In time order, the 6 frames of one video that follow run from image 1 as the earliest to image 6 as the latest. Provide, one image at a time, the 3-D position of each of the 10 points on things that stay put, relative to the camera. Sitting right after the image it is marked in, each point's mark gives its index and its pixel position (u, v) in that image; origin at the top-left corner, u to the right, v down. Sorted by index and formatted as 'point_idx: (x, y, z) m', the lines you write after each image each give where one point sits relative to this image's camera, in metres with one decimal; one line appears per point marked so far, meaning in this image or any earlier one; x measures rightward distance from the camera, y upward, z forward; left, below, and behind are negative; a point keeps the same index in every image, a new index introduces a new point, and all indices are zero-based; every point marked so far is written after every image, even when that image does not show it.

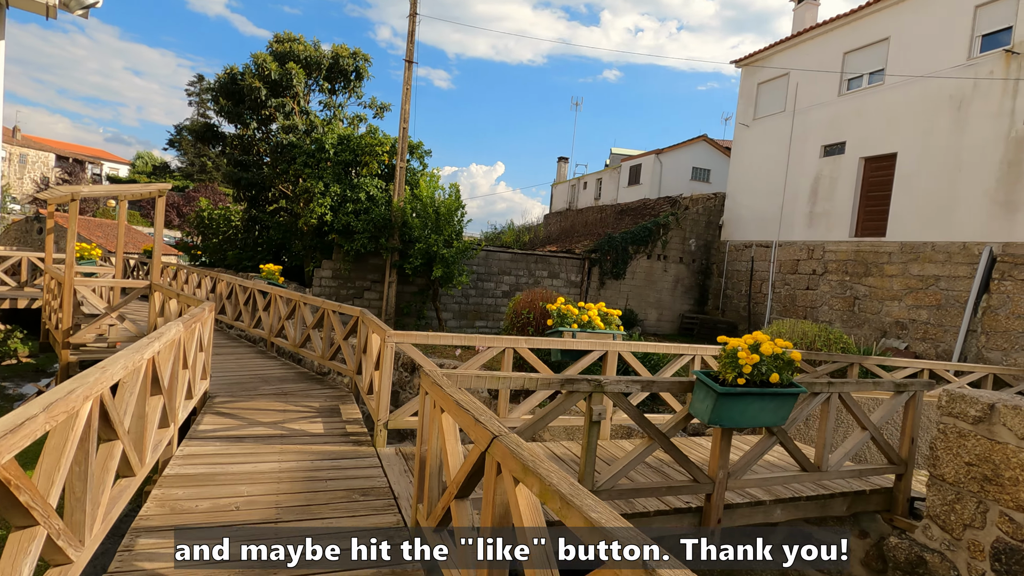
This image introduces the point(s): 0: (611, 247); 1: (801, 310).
0: (+2.4, +1.0, +13.3) m
1: (+6.5, -0.5, +12.1) m
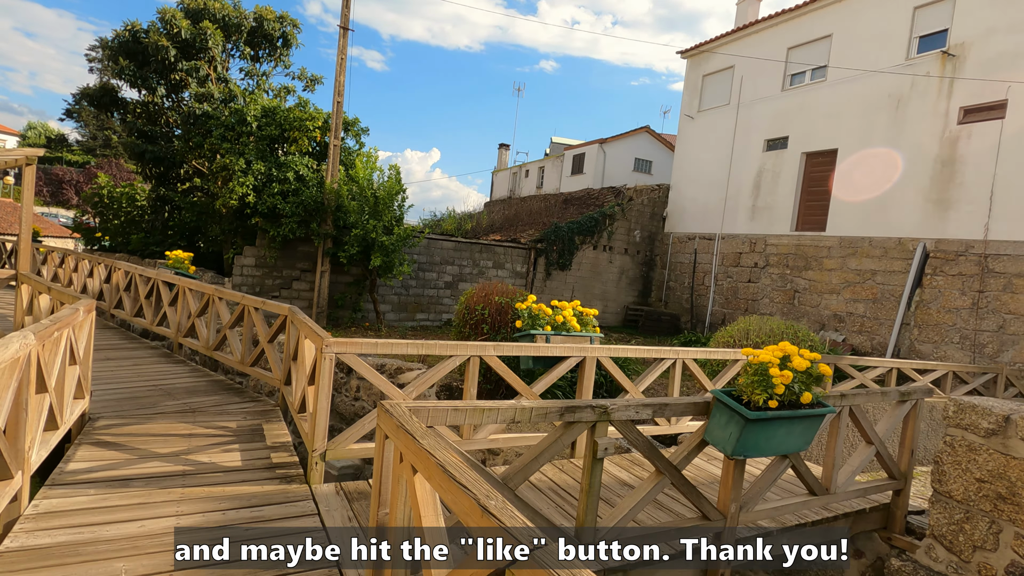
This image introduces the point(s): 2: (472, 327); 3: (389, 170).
0: (+1.1, +1.2, +12.9) m
1: (+5.3, -0.3, +12.3) m
2: (-0.4, -0.4, +5.5) m
3: (-2.1, +2.0, +9.3) m
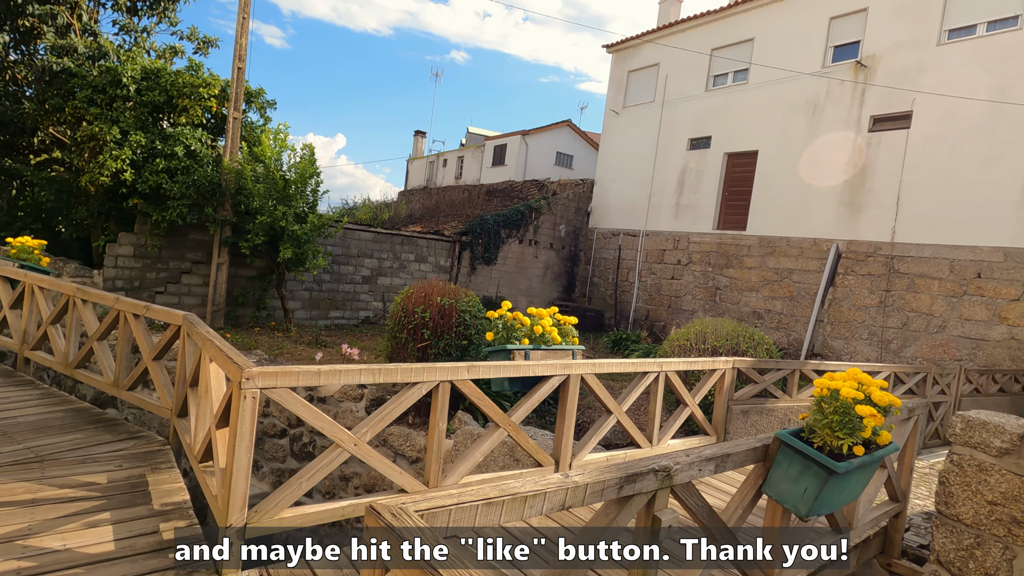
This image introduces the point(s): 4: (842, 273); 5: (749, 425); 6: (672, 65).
0: (-0.7, +1.3, +12.3) m
1: (+3.5, -0.3, +12.4) m
2: (-0.9, -0.4, +4.8) m
3: (-3.2, +2.1, +8.2) m
4: (+5.8, +0.3, +9.5) m
5: (+1.8, -1.0, +4.0) m
6: (+3.8, +5.3, +12.7) m
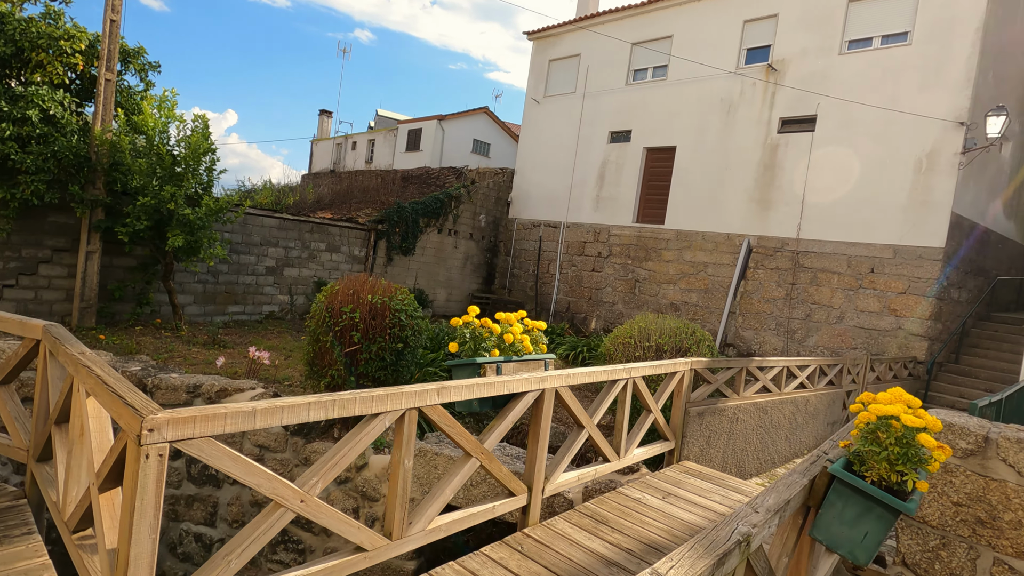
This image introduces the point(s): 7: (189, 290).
0: (-2.4, +1.5, +11.6) m
1: (+1.7, -0.1, +12.5) m
2: (-1.4, -0.3, +4.2) m
3: (-4.2, +2.2, +7.1) m
4: (+4.5, +0.4, +10.0) m
5: (+1.4, -1.0, +3.9) m
6: (+1.9, +5.5, +12.7) m
7: (-5.2, 0.0, +8.6) m
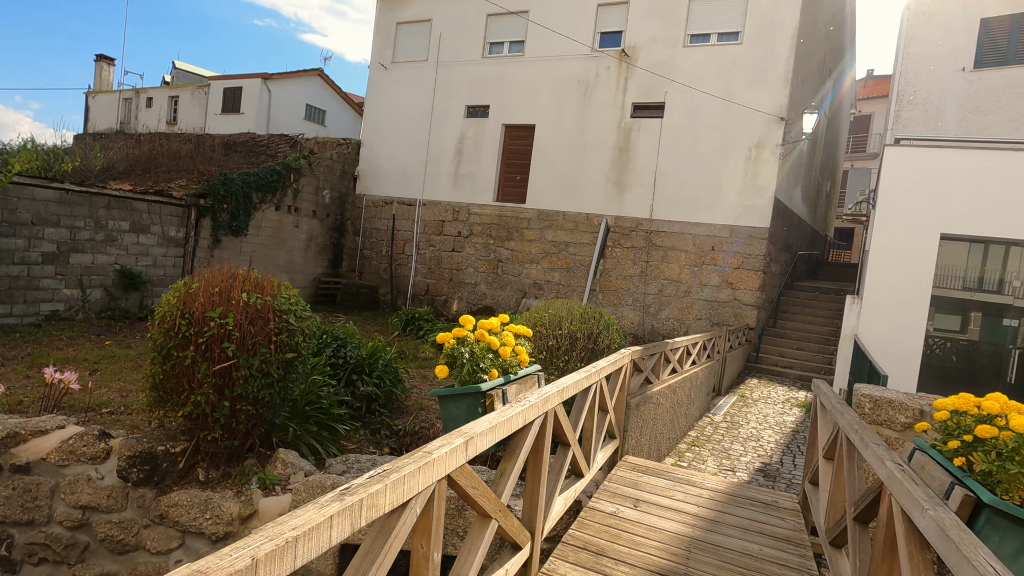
0: (-5.2, +1.8, +9.8) m
1: (-1.5, +0.3, +12.0) m
2: (-1.8, -0.3, +3.2) m
3: (-5.5, +2.2, +4.9) m
4: (+1.9, +0.8, +10.4) m
5: (+0.9, -0.9, +3.8) m
6: (-1.5, +5.9, +12.0) m
7: (-6.8, 0.0, +6.2) m
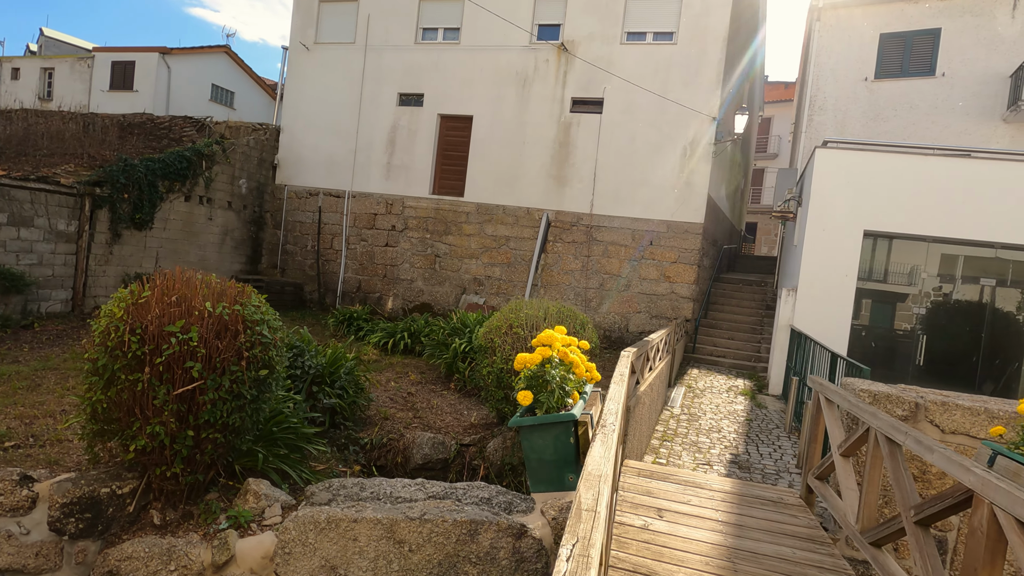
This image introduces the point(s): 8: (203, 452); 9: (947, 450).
0: (-6.2, +1.7, +8.7) m
1: (-2.8, +0.4, +11.4) m
2: (-1.8, -0.4, +2.6) m
3: (-5.7, +2.1, +3.8) m
4: (+0.8, +0.9, +10.4) m
5: (+0.8, -0.9, +3.7) m
6: (-2.9, +6.0, +11.3) m
7: (-7.2, -0.1, +4.8) m
8: (-1.6, -0.9, +2.8) m
9: (+1.5, -0.6, +1.9) m
